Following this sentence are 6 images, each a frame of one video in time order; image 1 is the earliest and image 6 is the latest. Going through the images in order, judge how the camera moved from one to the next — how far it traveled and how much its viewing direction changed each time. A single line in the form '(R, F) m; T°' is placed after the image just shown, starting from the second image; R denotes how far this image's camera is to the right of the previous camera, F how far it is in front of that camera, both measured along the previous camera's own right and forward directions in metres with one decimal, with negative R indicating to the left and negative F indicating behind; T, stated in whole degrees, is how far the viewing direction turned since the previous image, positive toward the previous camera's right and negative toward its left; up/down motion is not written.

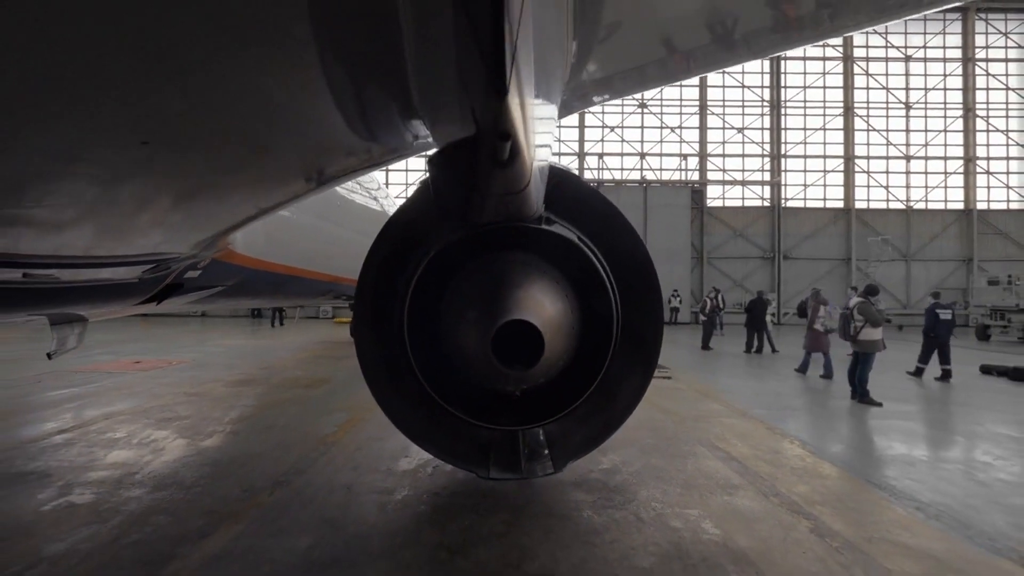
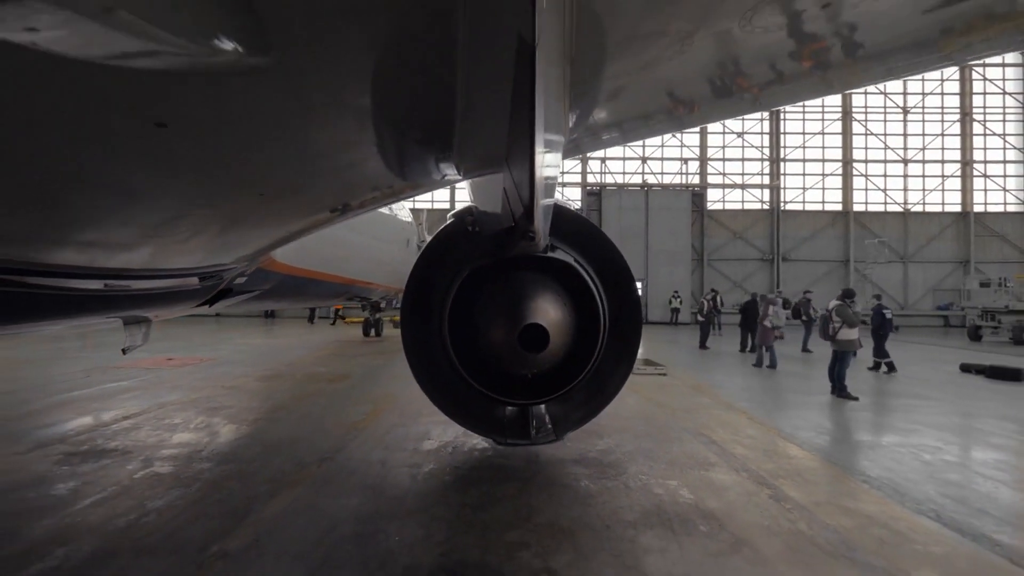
(0.0, -0.5) m; 0°
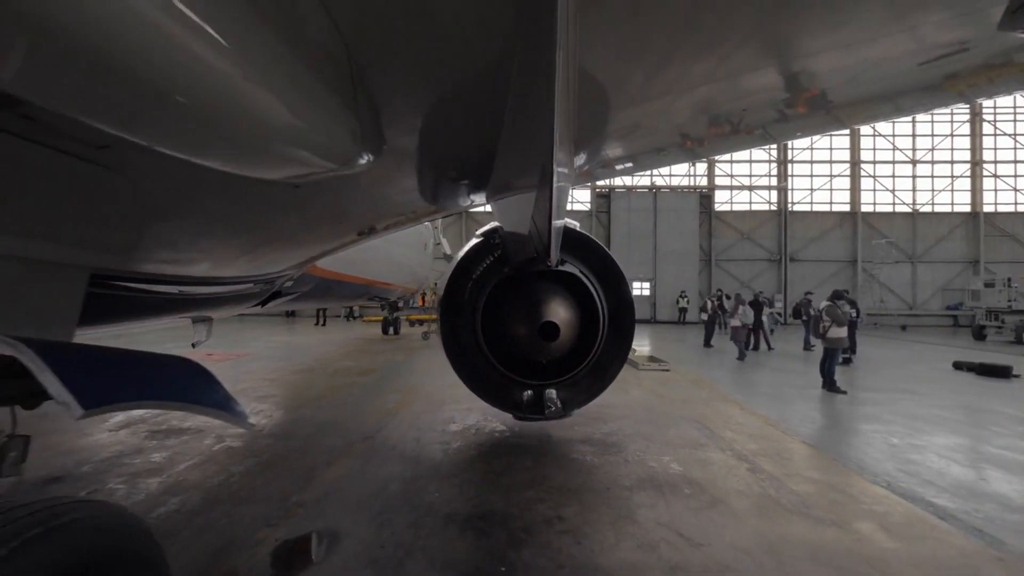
(0.0, -0.5) m; -1°
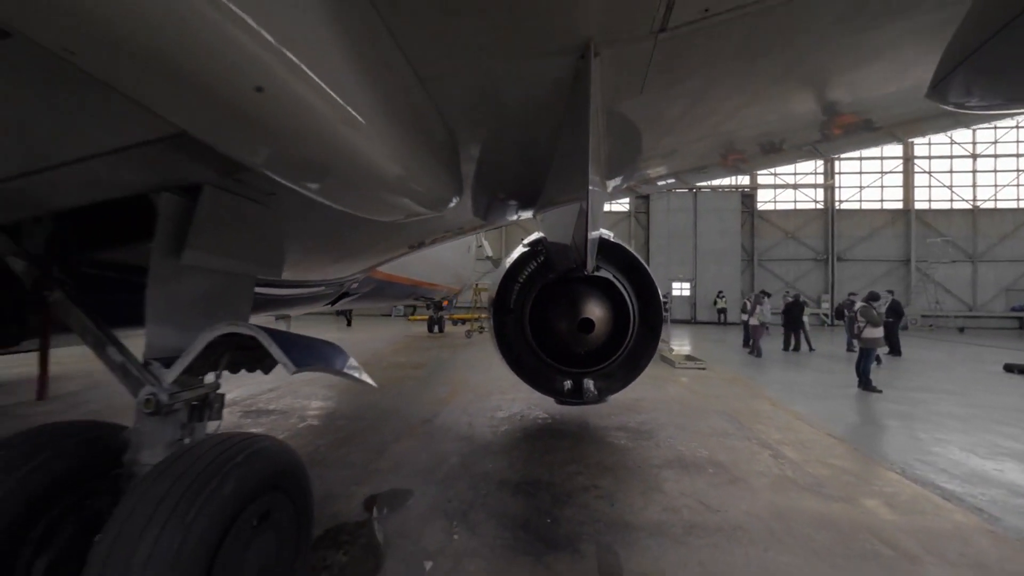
(0.0, -0.4) m; -5°
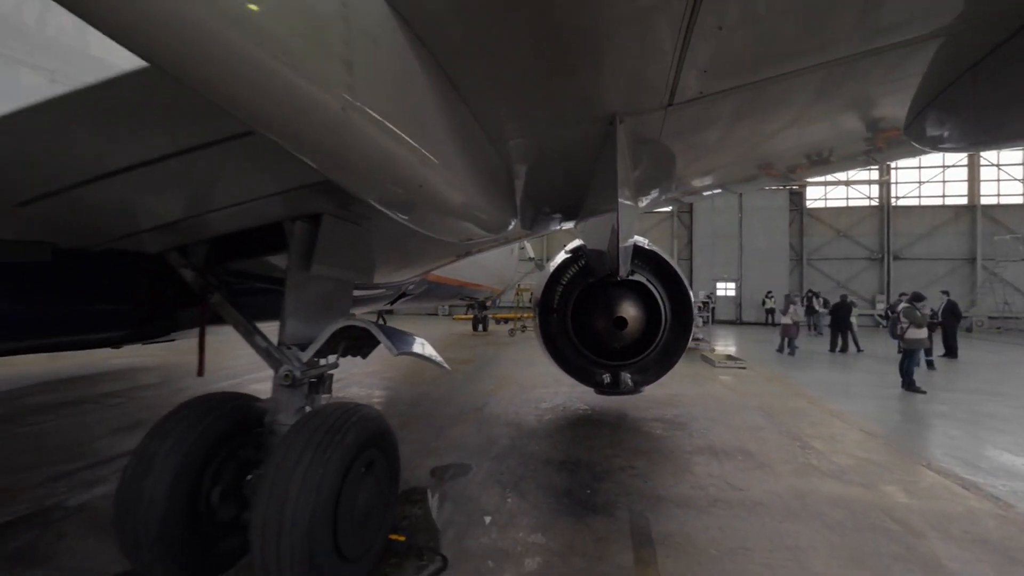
(0.0, -0.4) m; -5°
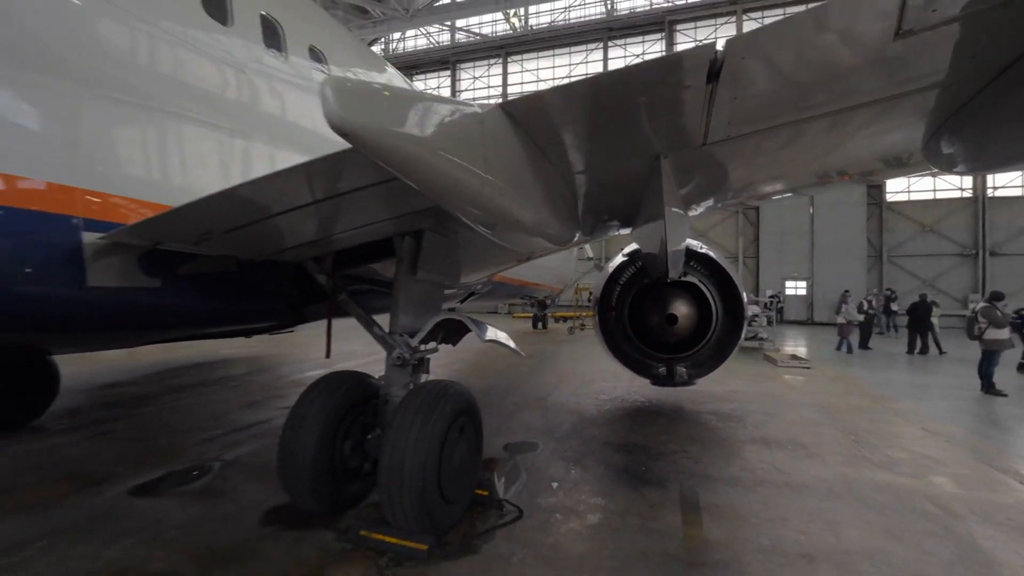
(0.0, -0.4) m; -7°
